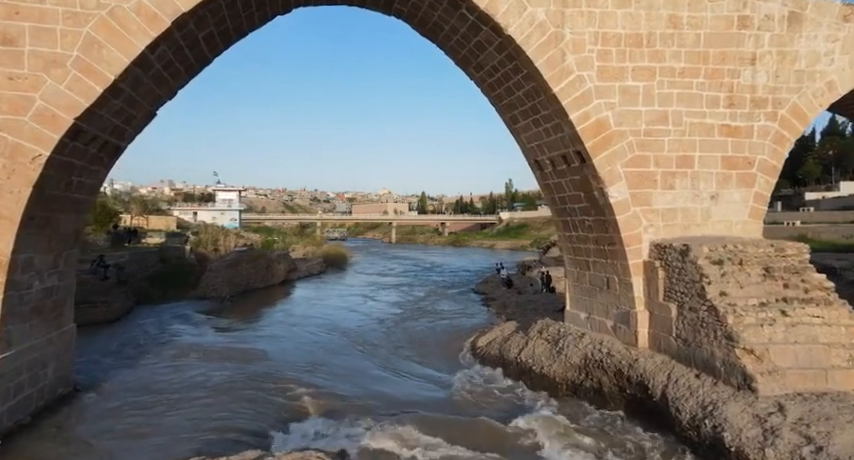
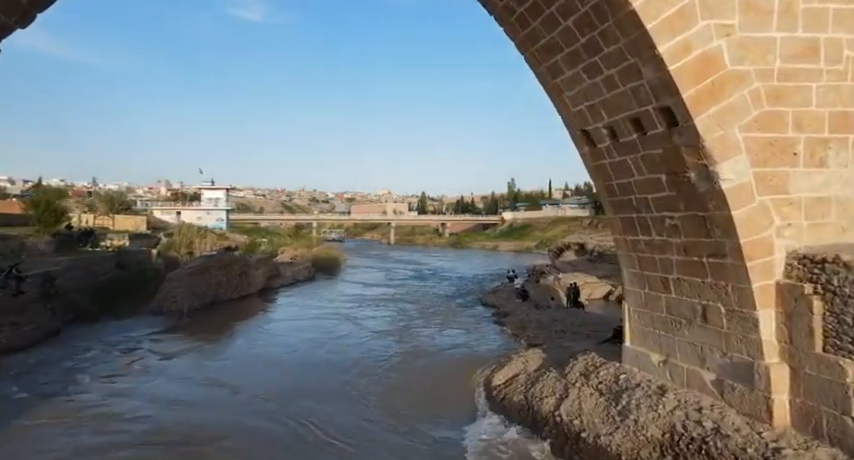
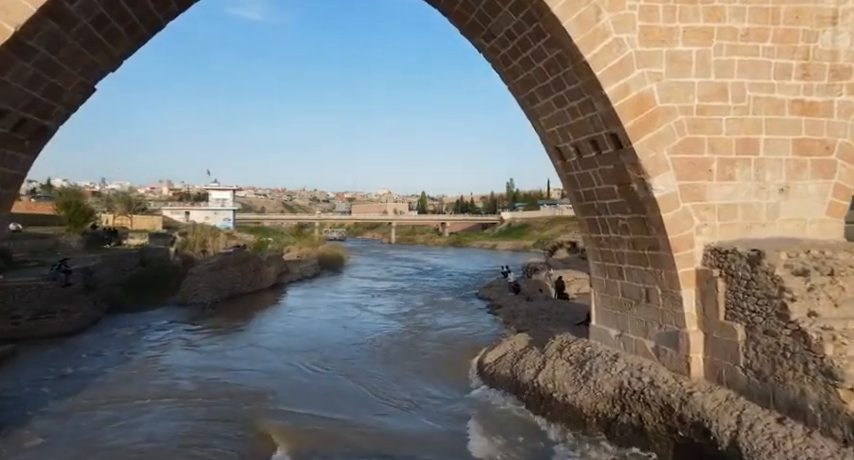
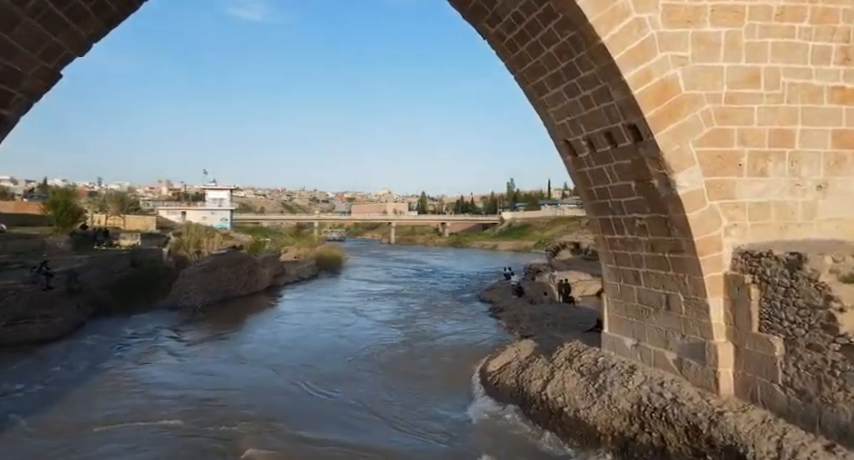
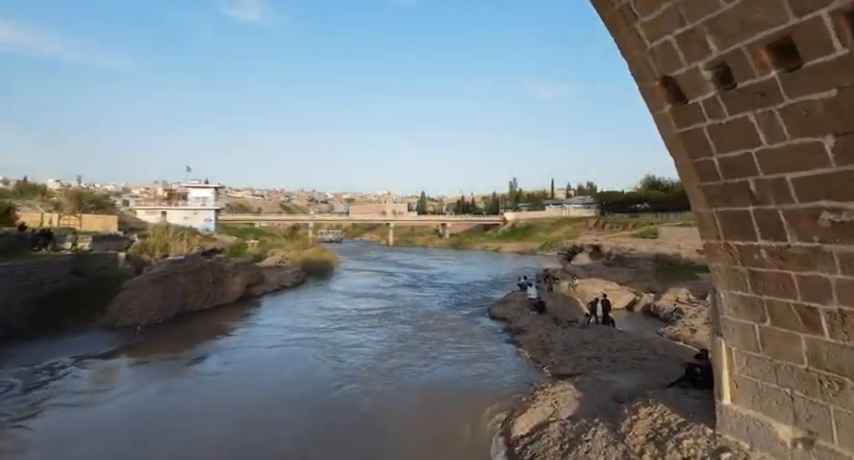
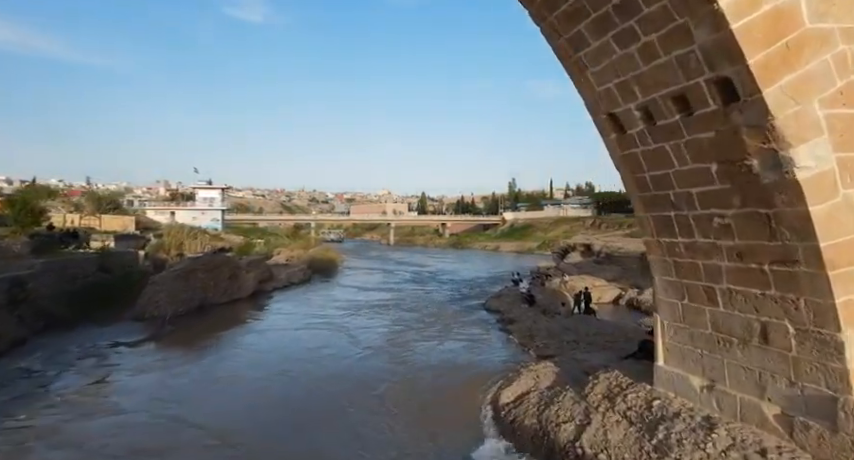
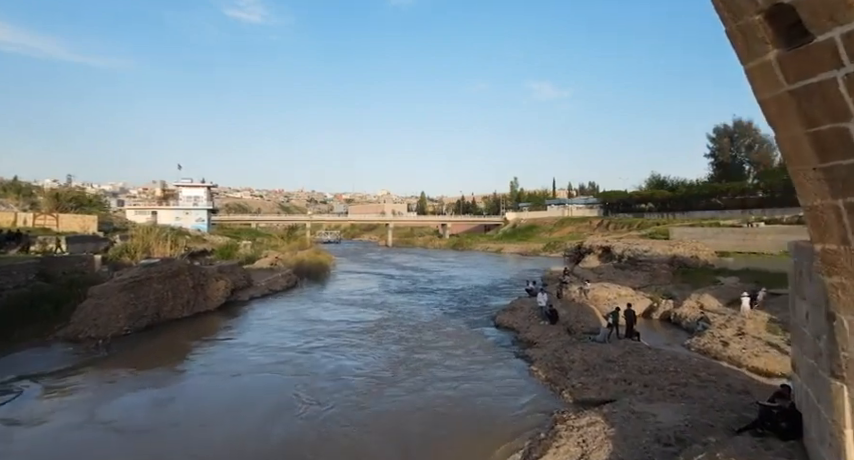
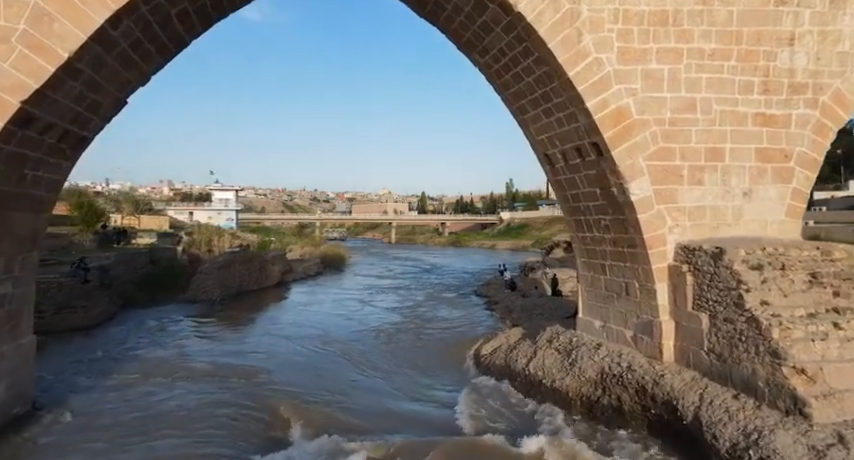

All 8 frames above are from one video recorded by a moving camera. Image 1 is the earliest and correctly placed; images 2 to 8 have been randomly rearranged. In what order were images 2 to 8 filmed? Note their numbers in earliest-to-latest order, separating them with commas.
8, 3, 4, 2, 6, 5, 7
